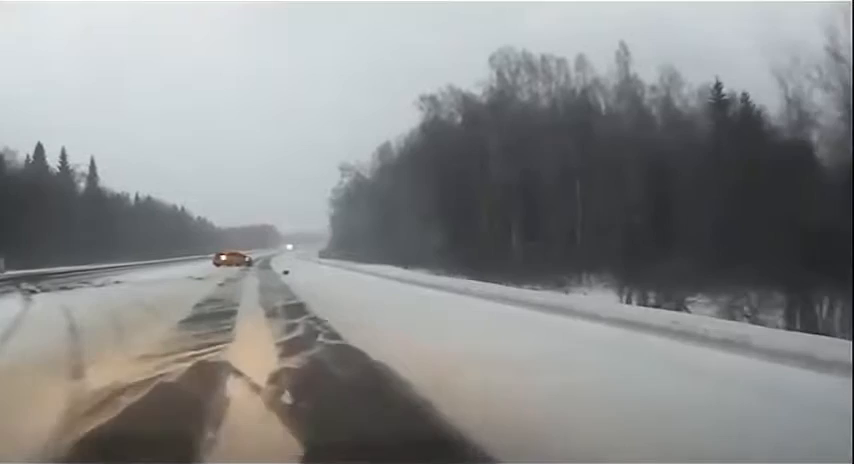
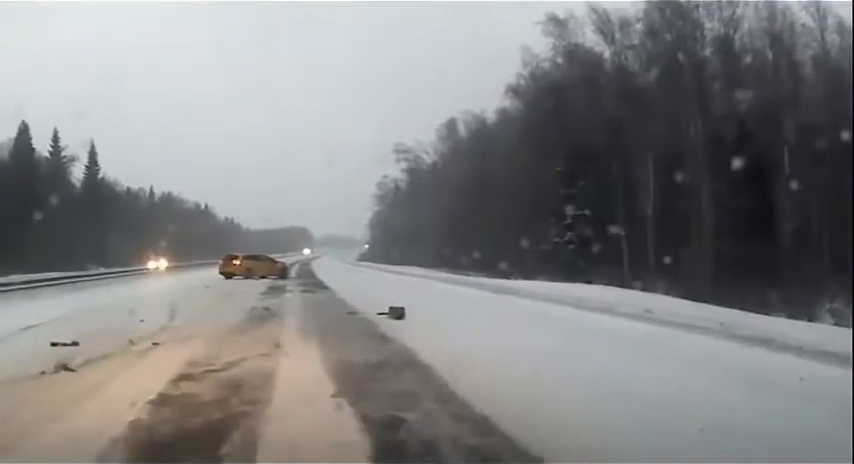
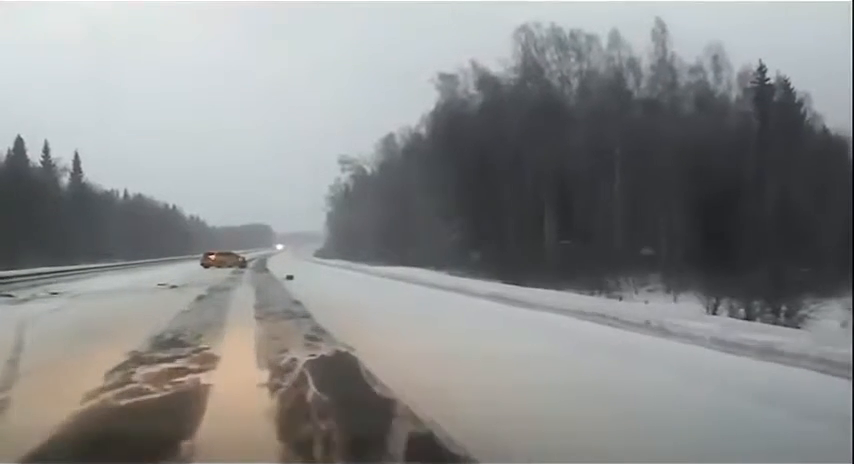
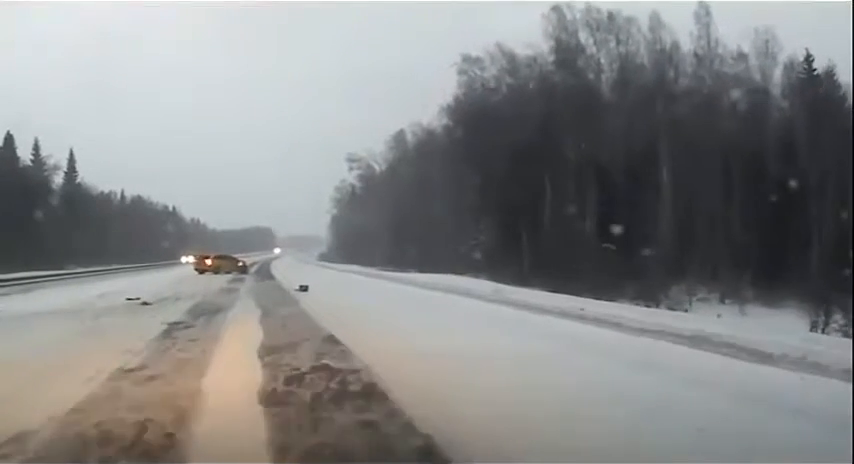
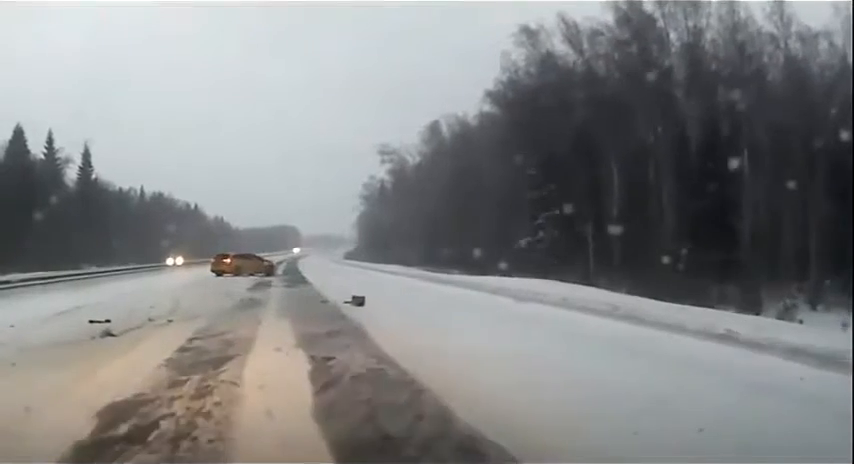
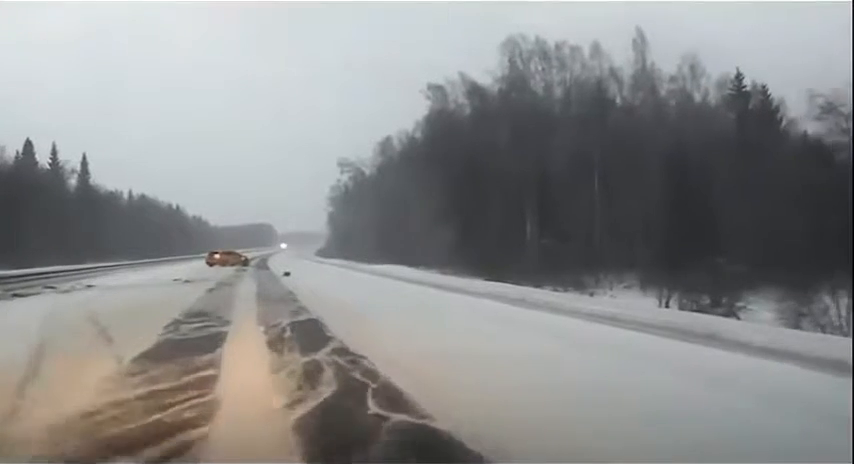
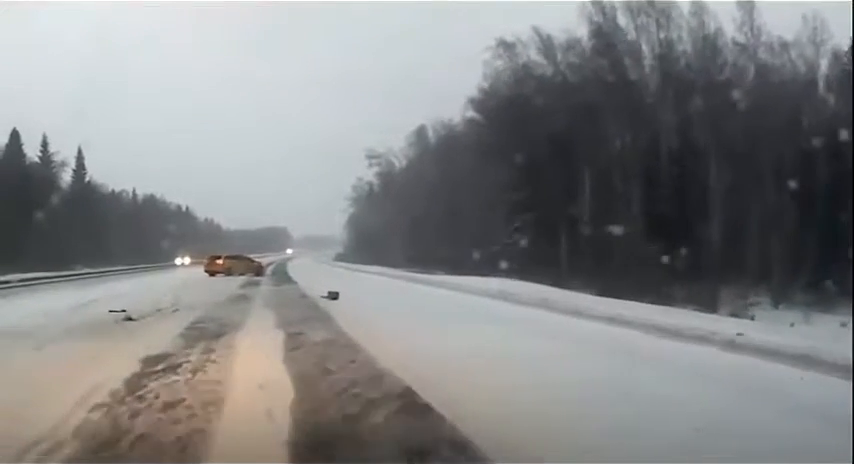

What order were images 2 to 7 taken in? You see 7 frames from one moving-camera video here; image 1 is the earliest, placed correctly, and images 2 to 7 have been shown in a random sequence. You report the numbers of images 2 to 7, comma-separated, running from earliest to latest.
6, 3, 4, 7, 5, 2
